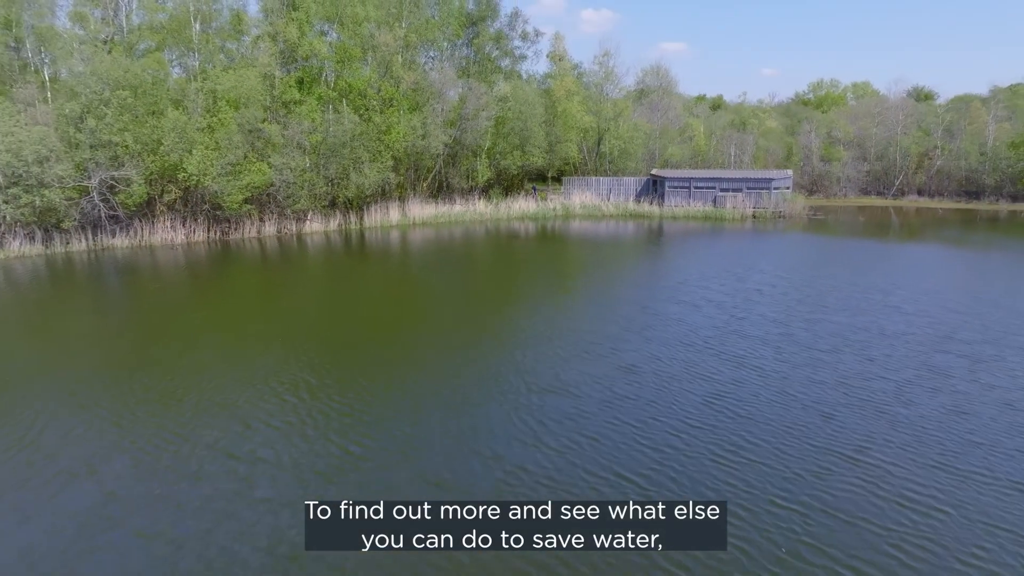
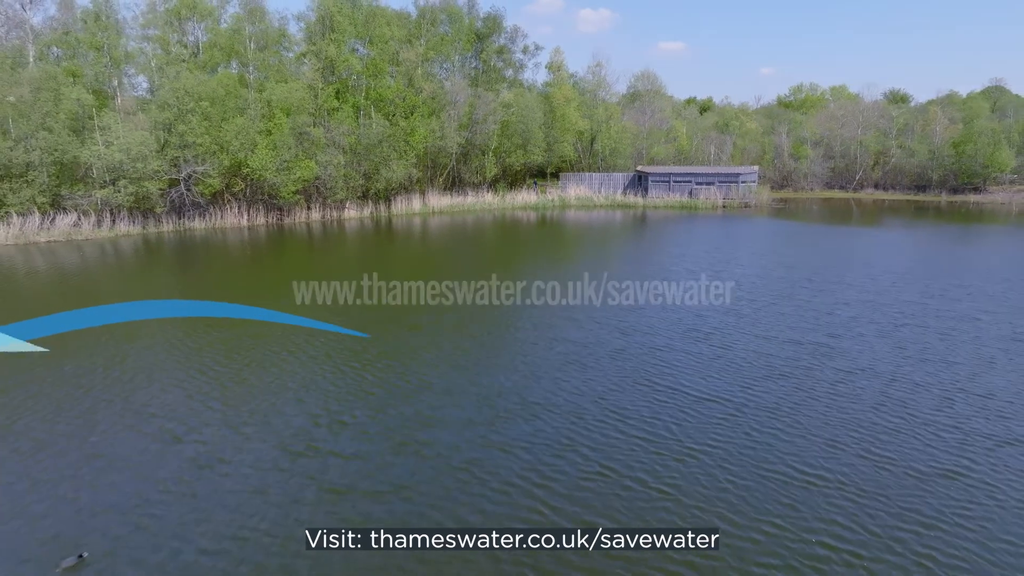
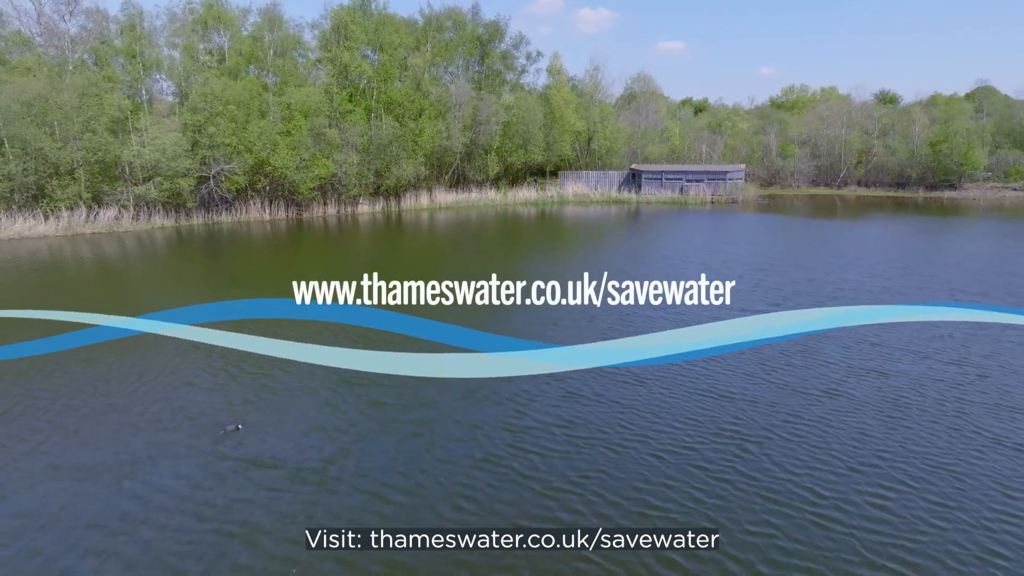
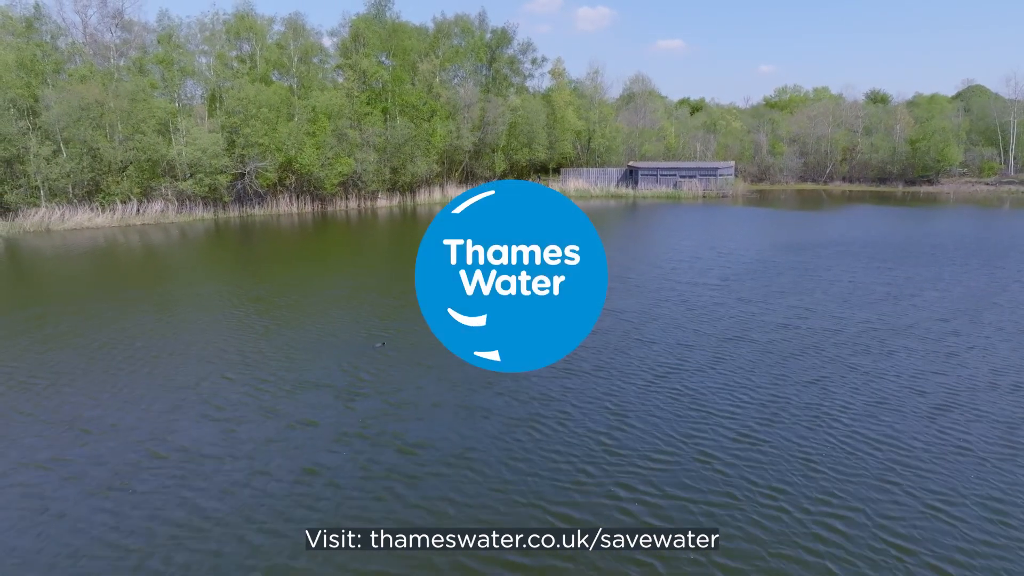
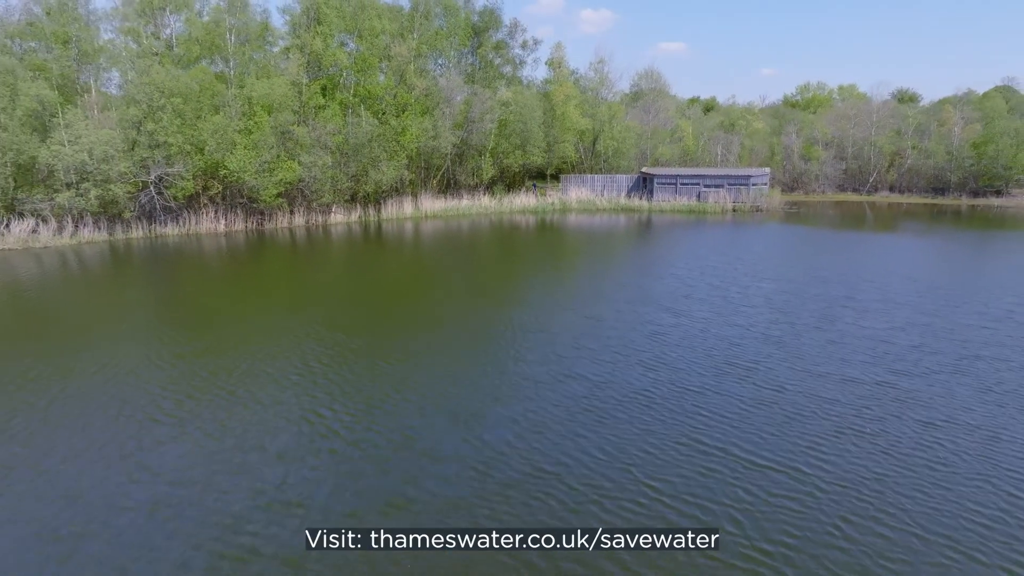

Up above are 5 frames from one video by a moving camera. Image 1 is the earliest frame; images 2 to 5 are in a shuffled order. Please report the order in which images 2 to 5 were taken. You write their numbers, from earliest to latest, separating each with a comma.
5, 2, 3, 4
